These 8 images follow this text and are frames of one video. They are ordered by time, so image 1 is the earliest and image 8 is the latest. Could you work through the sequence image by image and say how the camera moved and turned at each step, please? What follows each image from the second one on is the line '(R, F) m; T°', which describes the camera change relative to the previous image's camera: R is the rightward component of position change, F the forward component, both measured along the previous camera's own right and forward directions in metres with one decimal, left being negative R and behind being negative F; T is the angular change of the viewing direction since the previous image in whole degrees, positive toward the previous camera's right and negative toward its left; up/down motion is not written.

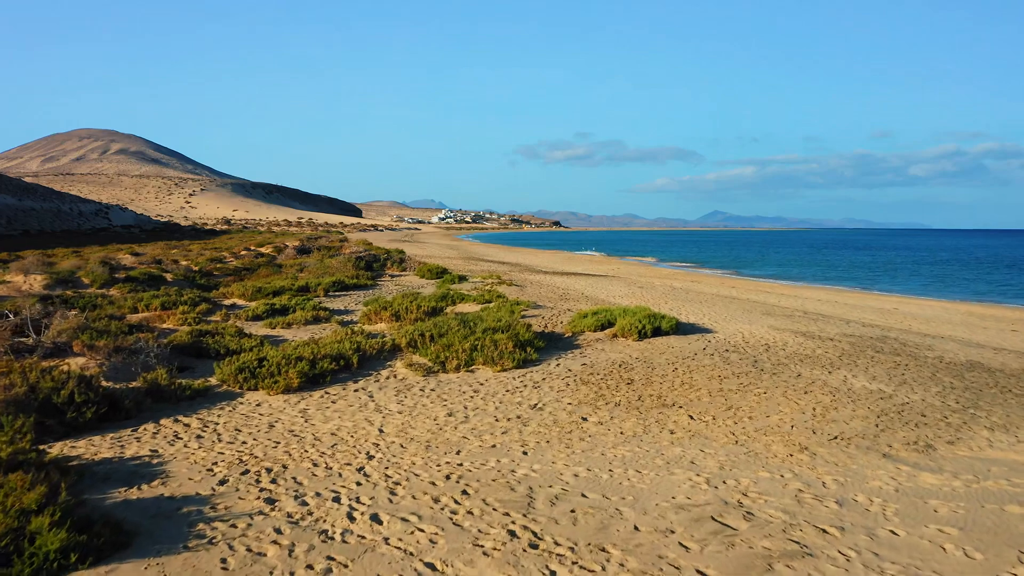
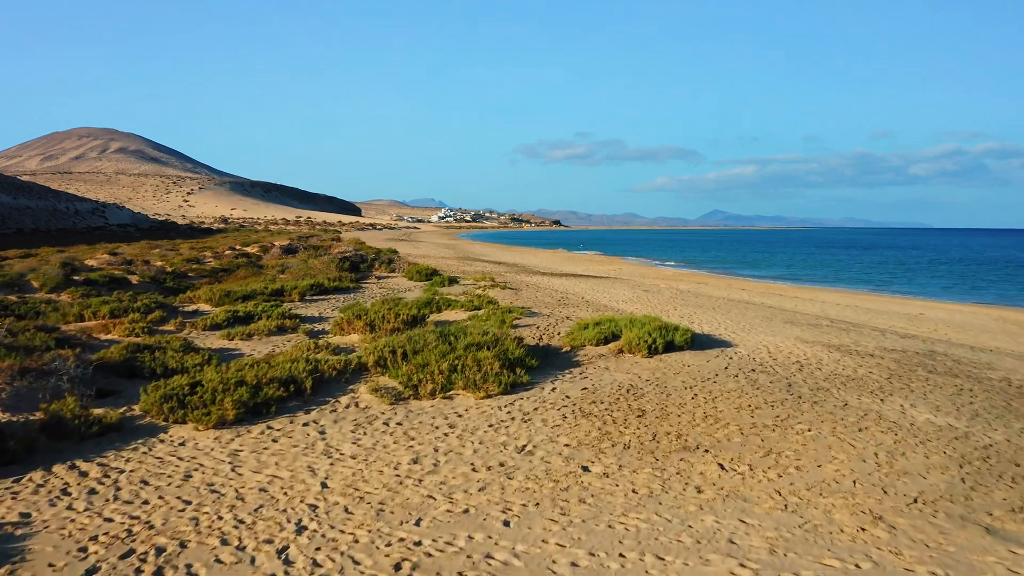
(+0.2, +1.8) m; 0°
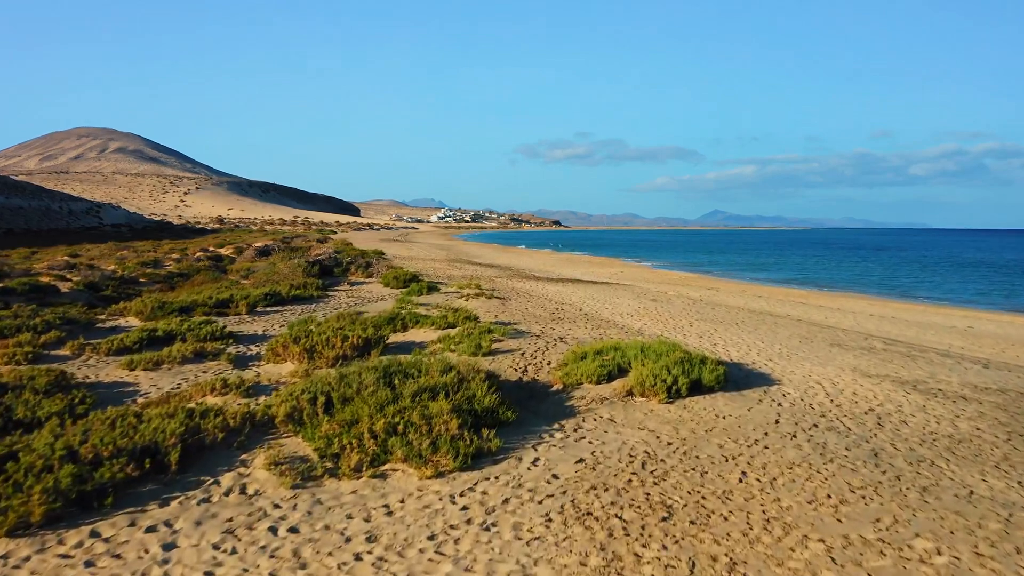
(+0.3, +2.8) m; 0°
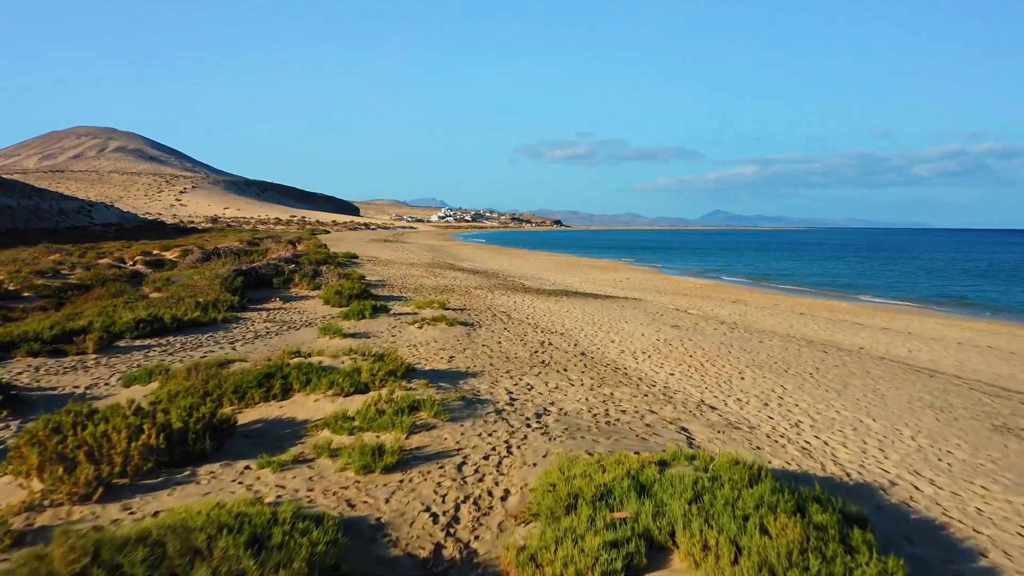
(+0.5, +4.8) m; 0°
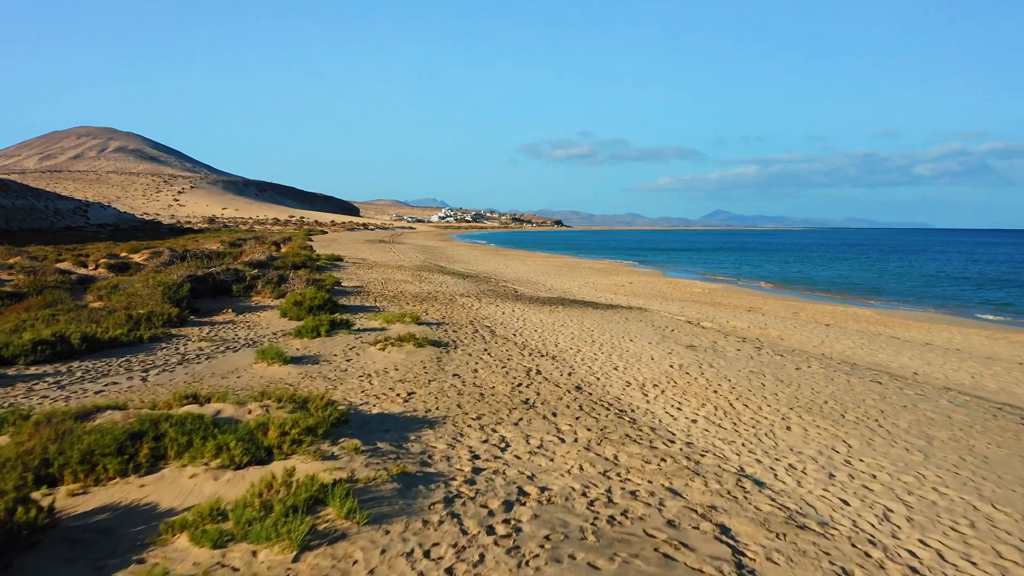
(+0.3, +2.2) m; 0°
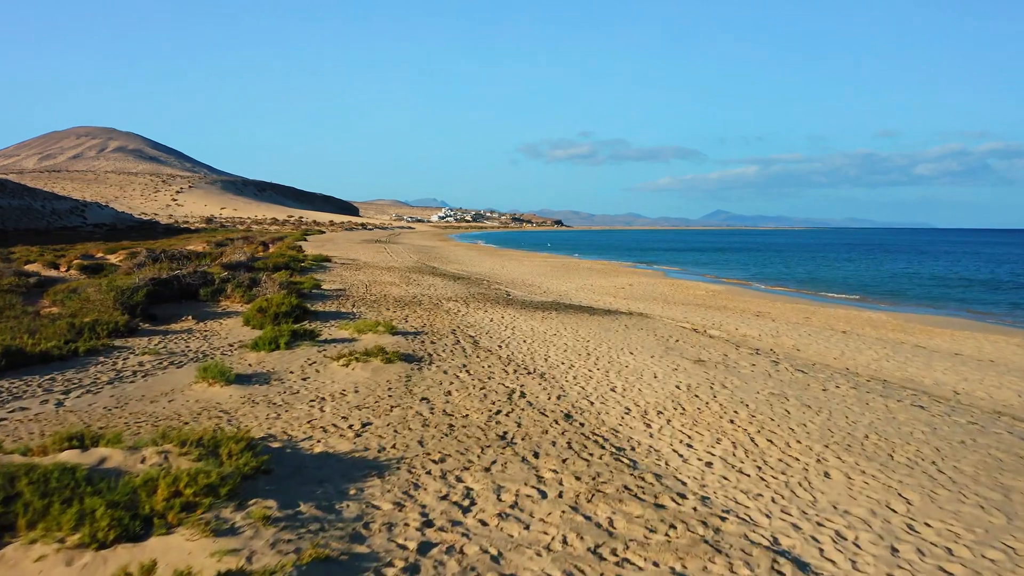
(+0.2, +1.4) m; 0°
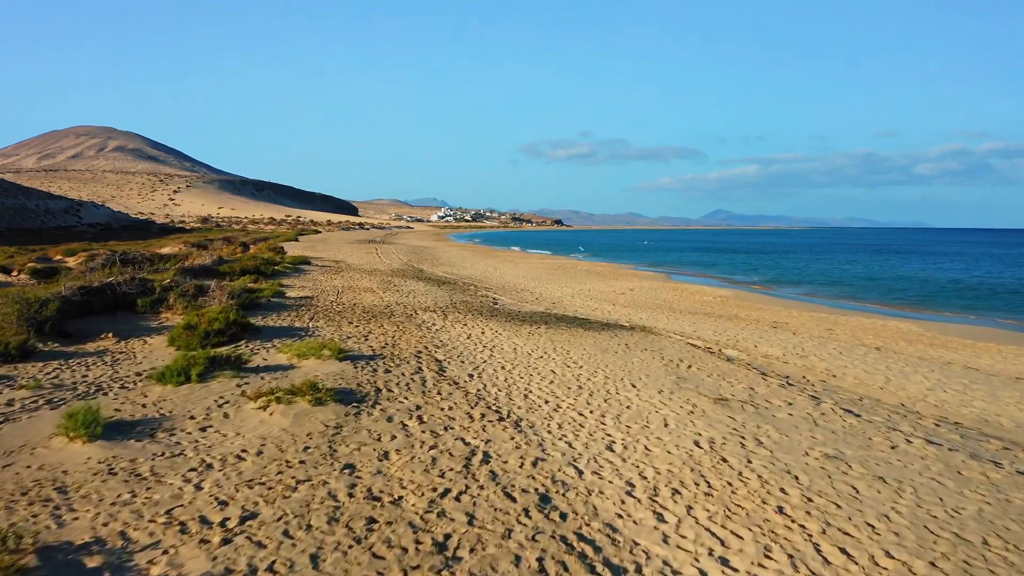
(+0.3, +2.1) m; 0°
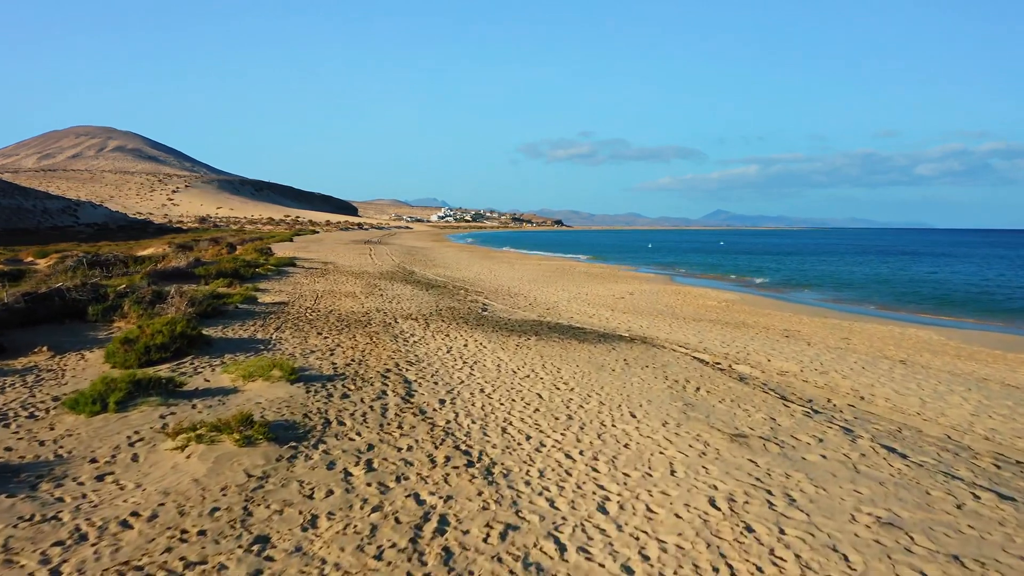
(+0.2, +1.3) m; 0°
